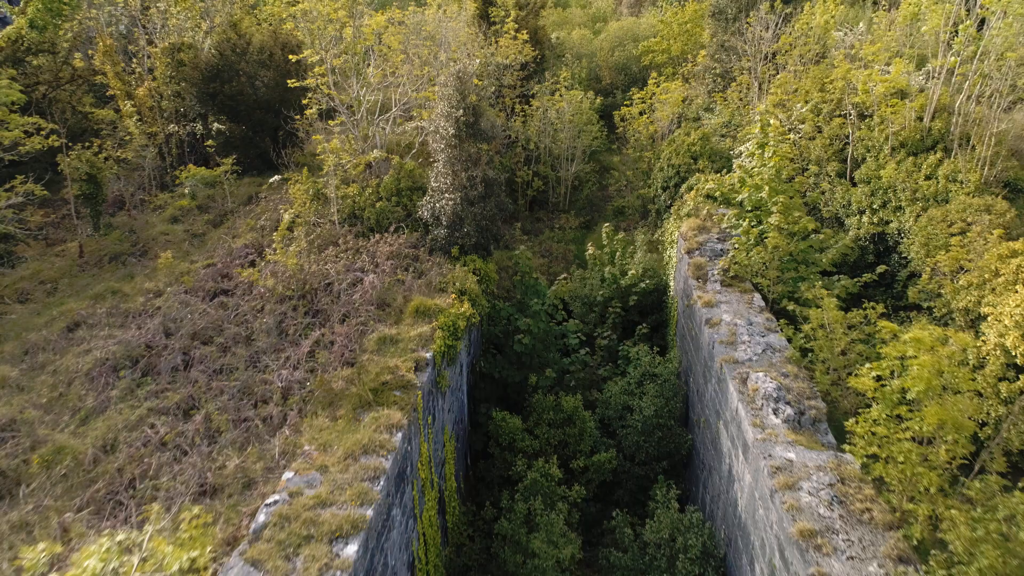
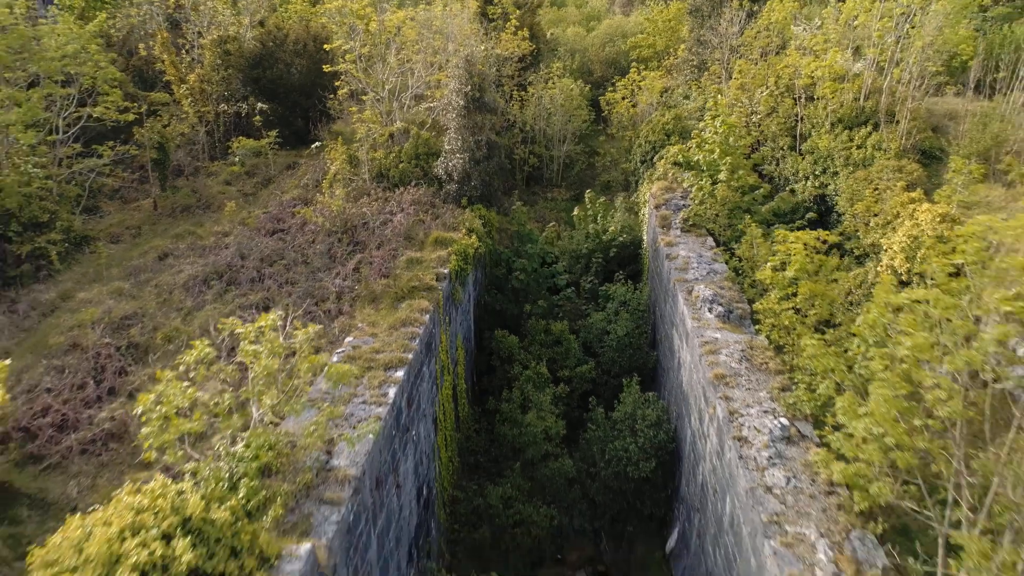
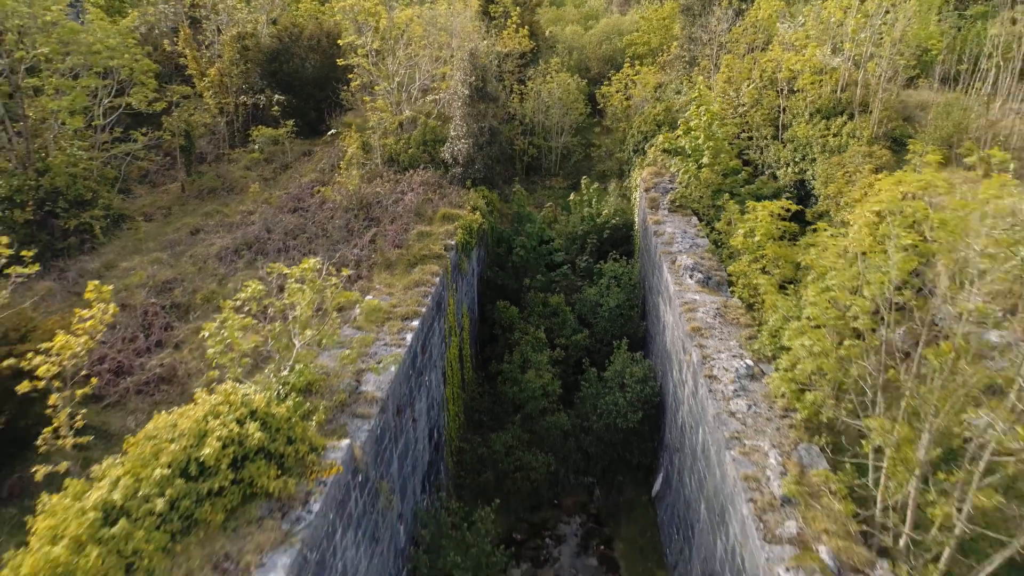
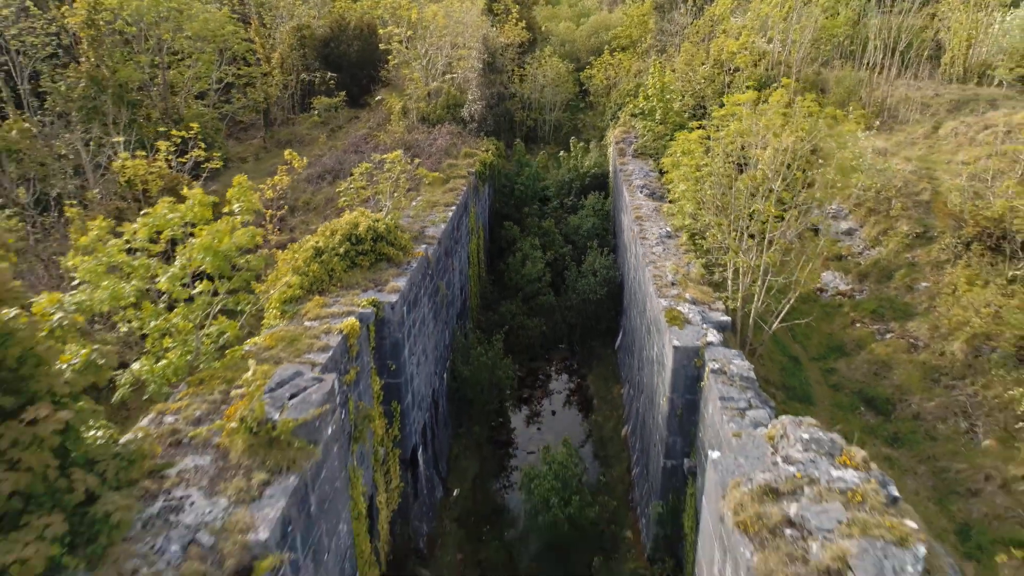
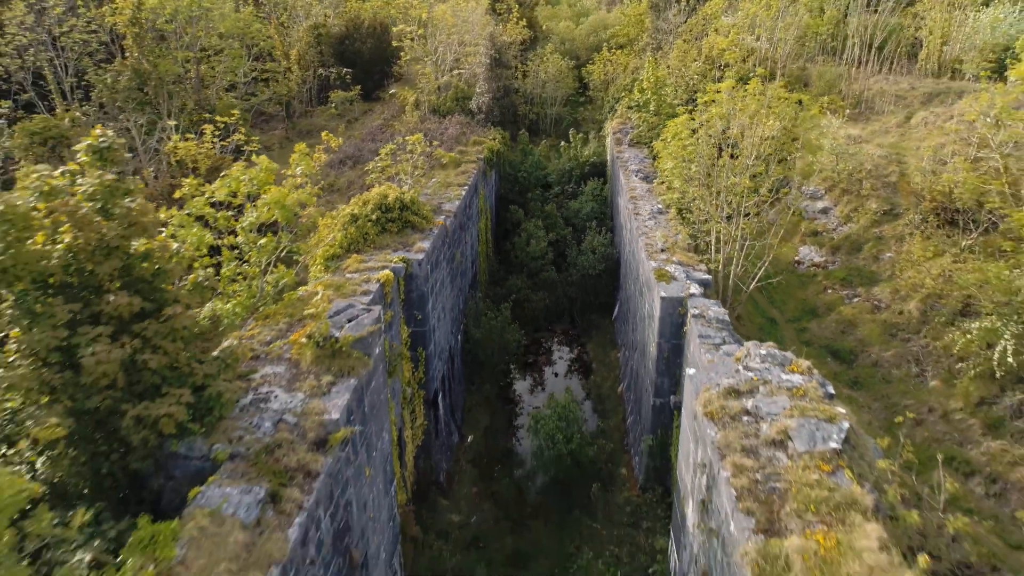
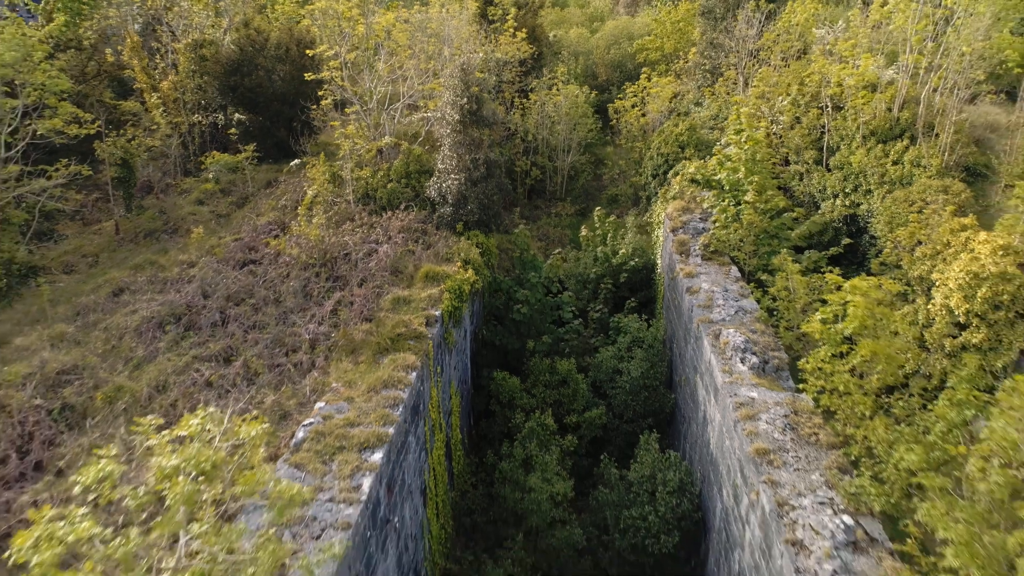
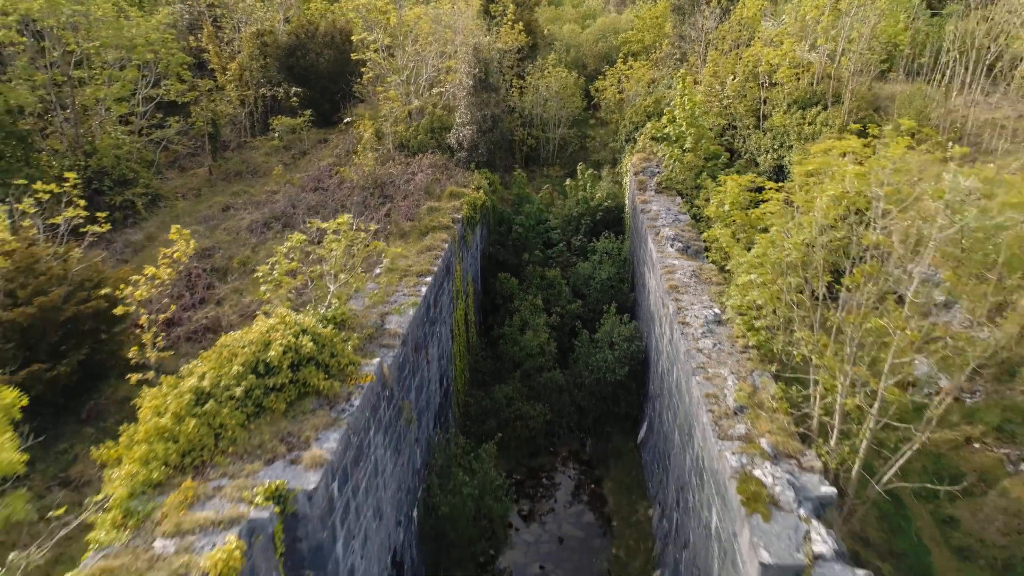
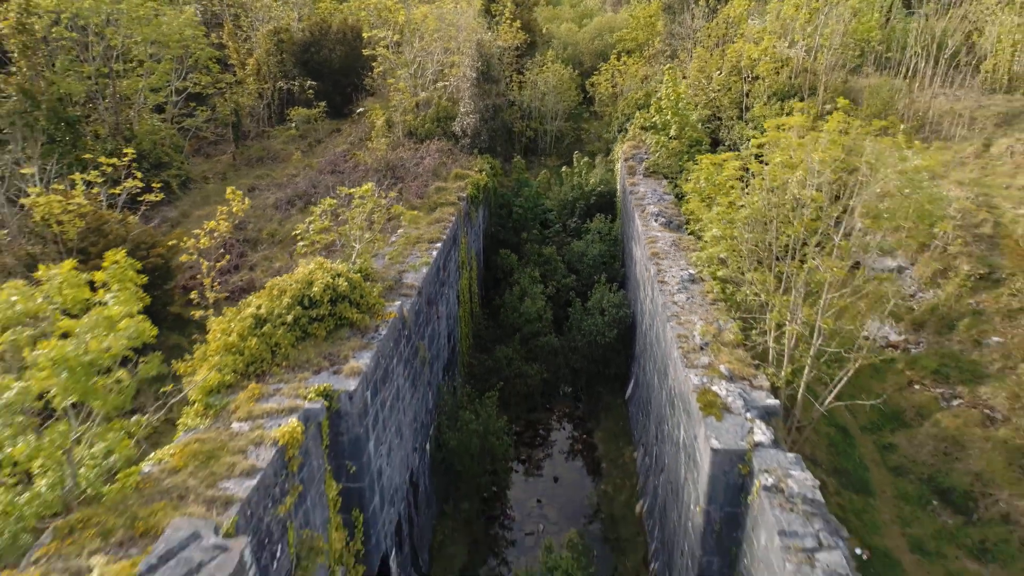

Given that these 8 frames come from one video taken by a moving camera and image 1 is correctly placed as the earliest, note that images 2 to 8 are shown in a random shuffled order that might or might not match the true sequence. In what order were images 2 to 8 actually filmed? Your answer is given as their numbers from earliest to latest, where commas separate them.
6, 2, 3, 7, 8, 4, 5
